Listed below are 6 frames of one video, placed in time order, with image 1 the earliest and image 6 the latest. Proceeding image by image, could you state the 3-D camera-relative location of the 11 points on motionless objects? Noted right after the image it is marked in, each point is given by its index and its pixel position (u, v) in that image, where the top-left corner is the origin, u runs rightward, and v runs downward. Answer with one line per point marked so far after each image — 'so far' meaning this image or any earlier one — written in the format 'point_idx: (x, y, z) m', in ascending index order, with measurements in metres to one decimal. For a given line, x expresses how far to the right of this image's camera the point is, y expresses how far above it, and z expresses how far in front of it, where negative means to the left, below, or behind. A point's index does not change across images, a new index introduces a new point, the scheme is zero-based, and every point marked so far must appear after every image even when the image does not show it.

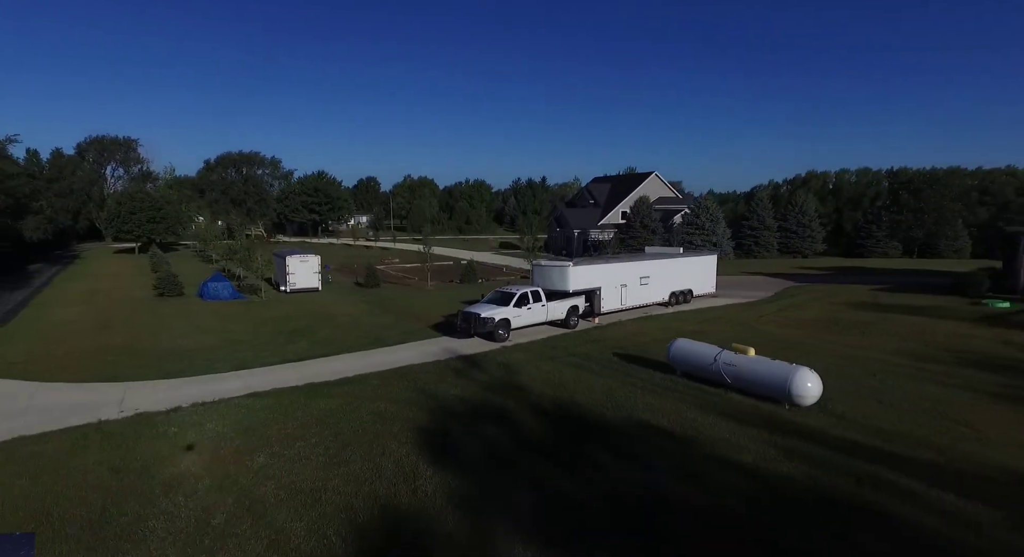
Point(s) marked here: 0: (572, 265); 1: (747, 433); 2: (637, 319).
0: (+0.7, +0.1, +6.4) m
1: (+1.4, -0.8, +3.2) m
2: (+1.5, -0.4, +6.8) m
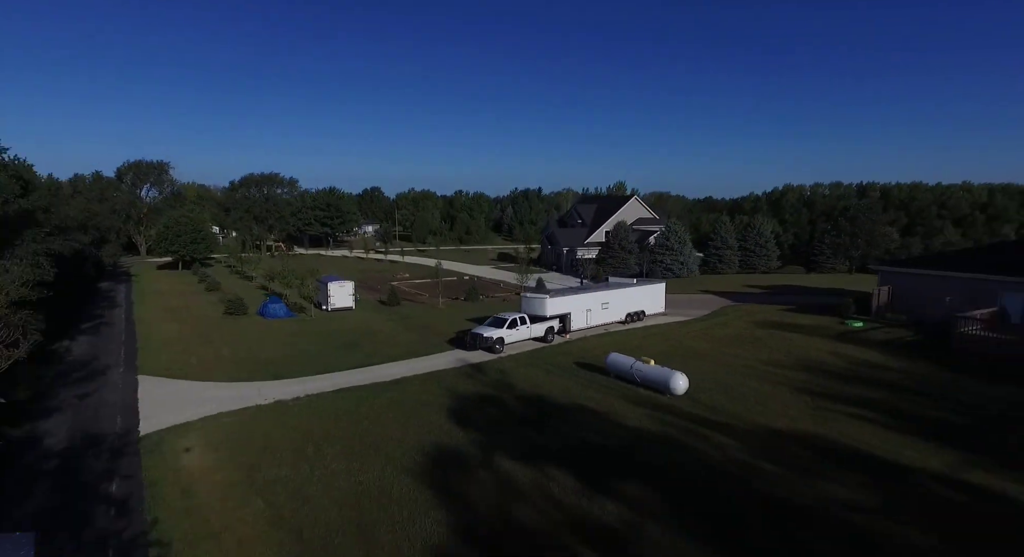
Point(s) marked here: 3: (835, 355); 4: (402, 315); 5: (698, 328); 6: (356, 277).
0: (+0.6, -0.4, +8.9) m
1: (+1.3, -1.2, +5.7) m
2: (+1.4, -0.8, +9.3) m
3: (+4.2, -0.9, +7.6) m
4: (-2.1, -0.8, +11.8) m
5: (+3.1, -0.8, +9.8) m
6: (-5.0, +0.1, +18.6) m
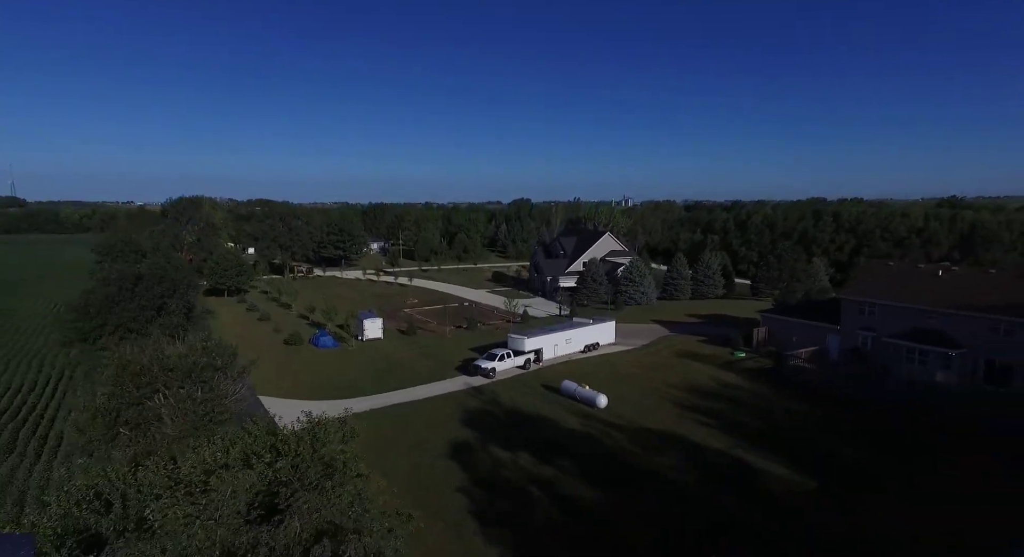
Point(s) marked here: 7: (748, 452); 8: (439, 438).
0: (+0.3, -1.4, +12.8) m
1: (+1.1, -2.2, +9.7) m
2: (+1.2, -1.8, +13.2) m
3: (+4.0, -1.9, +11.5) m
4: (-2.4, -1.8, +15.7) m
5: (+2.9, -1.7, +13.8) m
6: (-5.3, -0.9, +22.5) m
7: (+3.4, -2.3, +7.7) m
8: (-0.9, -2.2, +9.0) m
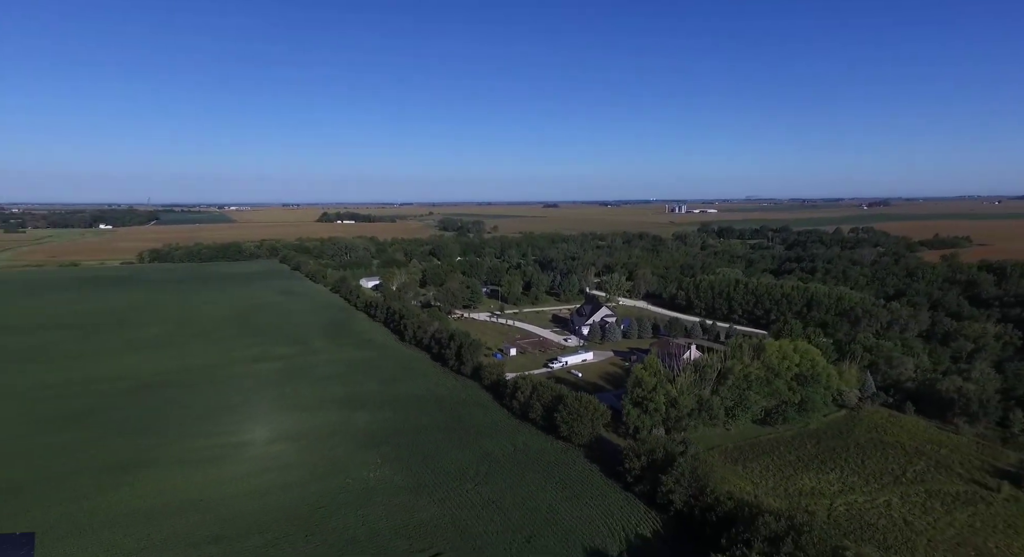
0: (+3.7, -5.8, +43.0) m
1: (+4.1, -6.6, +39.8) m
2: (+4.6, -6.2, +43.4) m
3: (+7.2, -6.3, +41.4) m
4: (+1.3, -6.1, +46.1) m
5: (+6.3, -6.2, +43.7) m
6: (-1.0, -5.2, +53.2) m
7: (+6.2, -6.7, +37.7) m
8: (+2.1, -6.6, +39.3) m
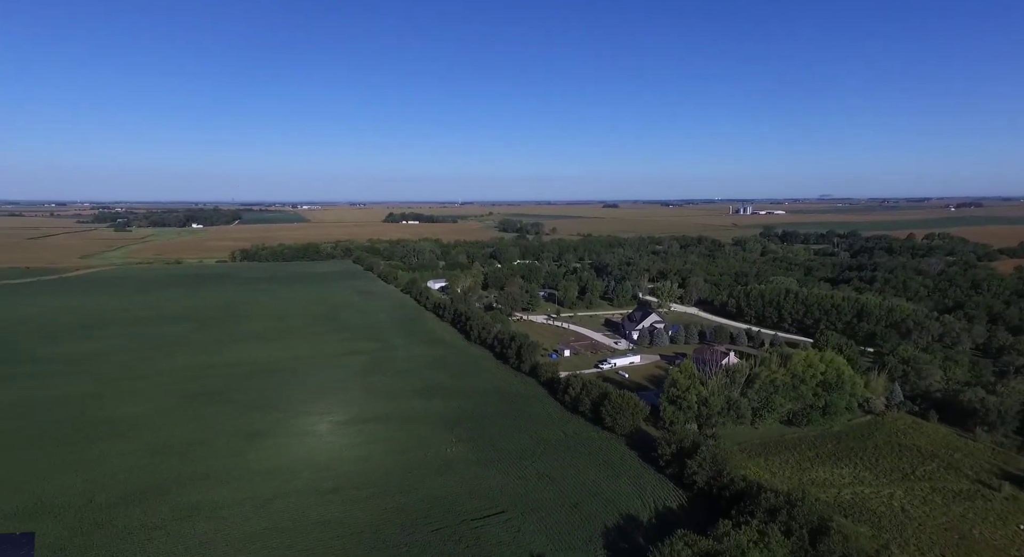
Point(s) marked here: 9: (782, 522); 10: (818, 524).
0: (+8.0, -6.4, +47.2) m
1: (+8.1, -7.3, +44.0) m
2: (+8.9, -6.9, +47.5) m
3: (+11.3, -7.1, +45.3) m
4: (+5.9, -6.8, +50.6) m
5: (+10.7, -6.9, +47.7) m
6: (+4.3, -5.8, +57.8) m
7: (+10.0, -7.5, +41.6) m
8: (+6.0, -7.2, +43.7) m
9: (+9.0, -8.1, +20.0) m
10: (+10.2, -8.2, +19.9) m
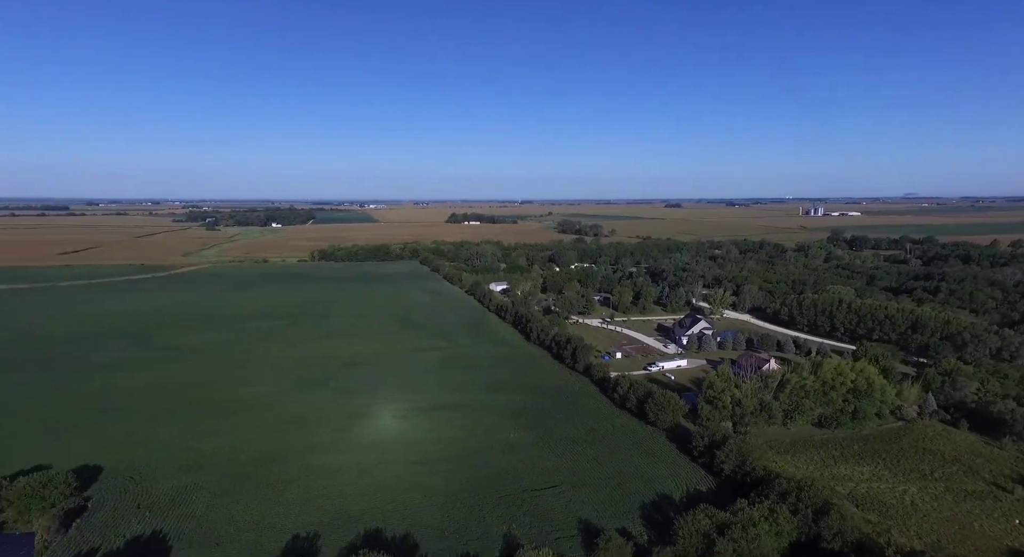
0: (+12.8, -7.2, +51.1) m
1: (+12.6, -8.1, +47.8) m
2: (+13.7, -7.7, +51.2) m
3: (+15.9, -7.9, +48.8) m
4: (+11.0, -7.5, +54.6) m
5: (+15.5, -7.7, +51.3) m
6: (+10.2, -6.5, +61.9) m
7: (+14.2, -8.3, +45.3) m
8: (+10.5, -8.0, +47.8) m
9: (+11.1, -8.9, +23.9) m
10: (+12.3, -9.0, +23.7) m
